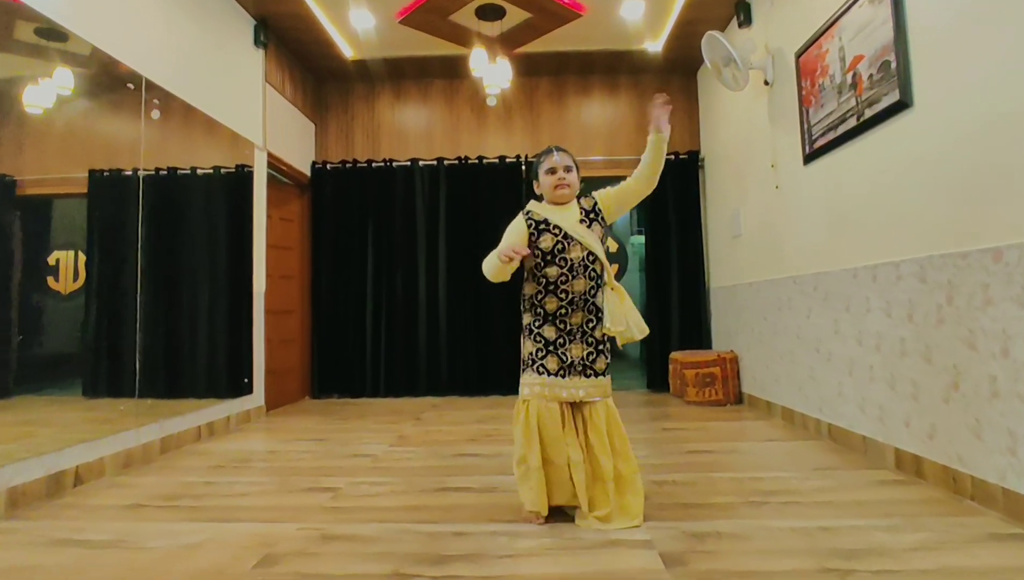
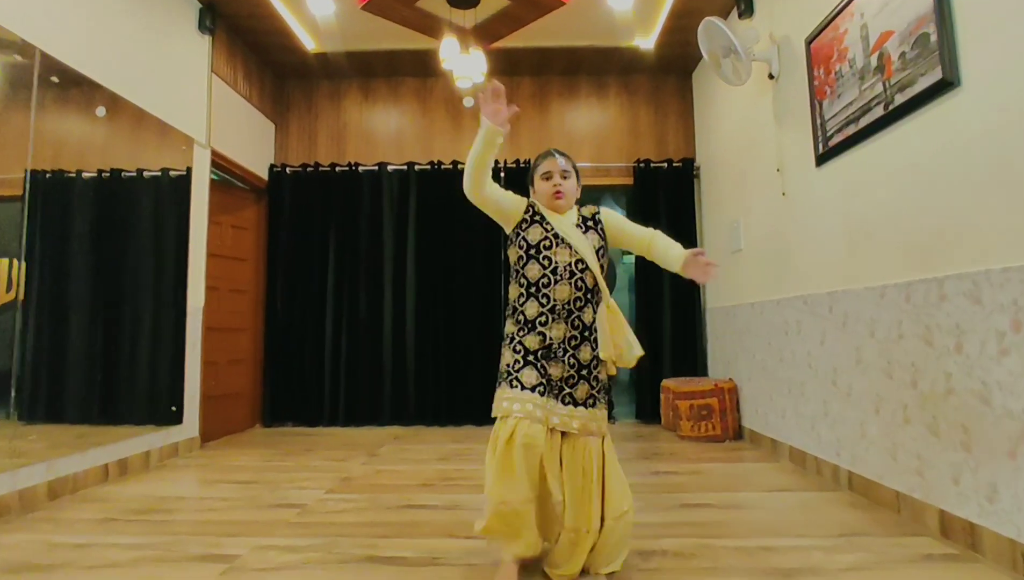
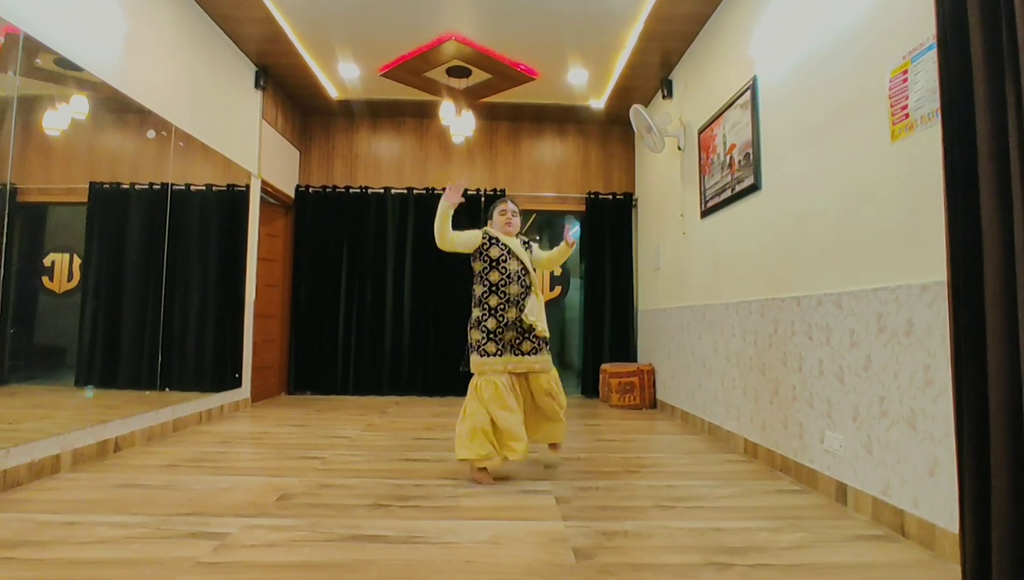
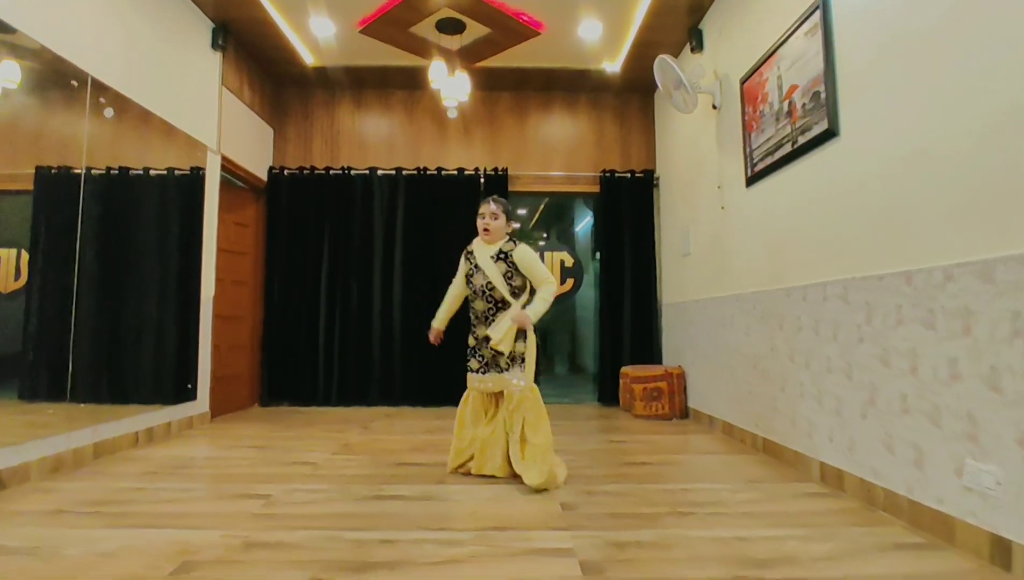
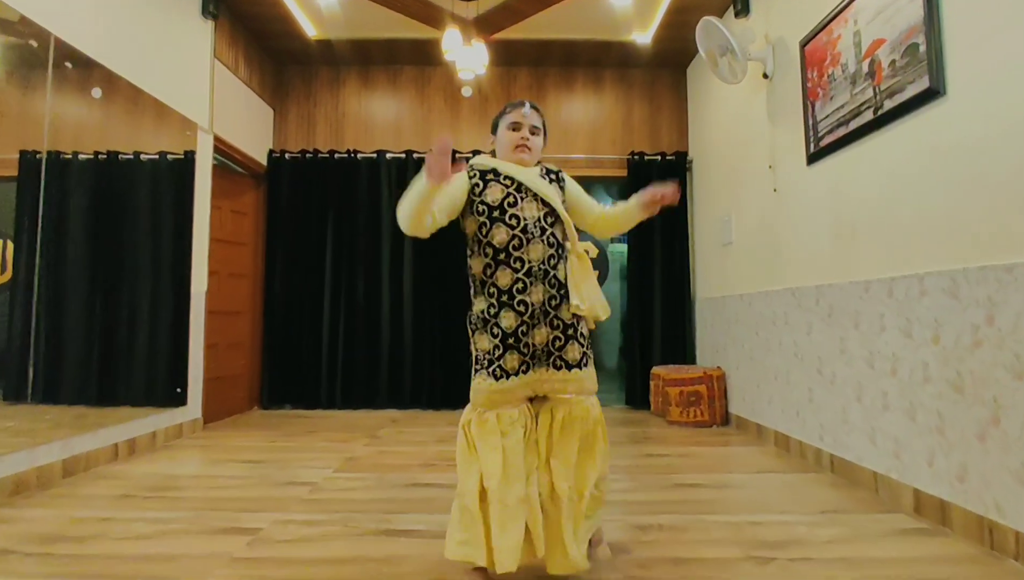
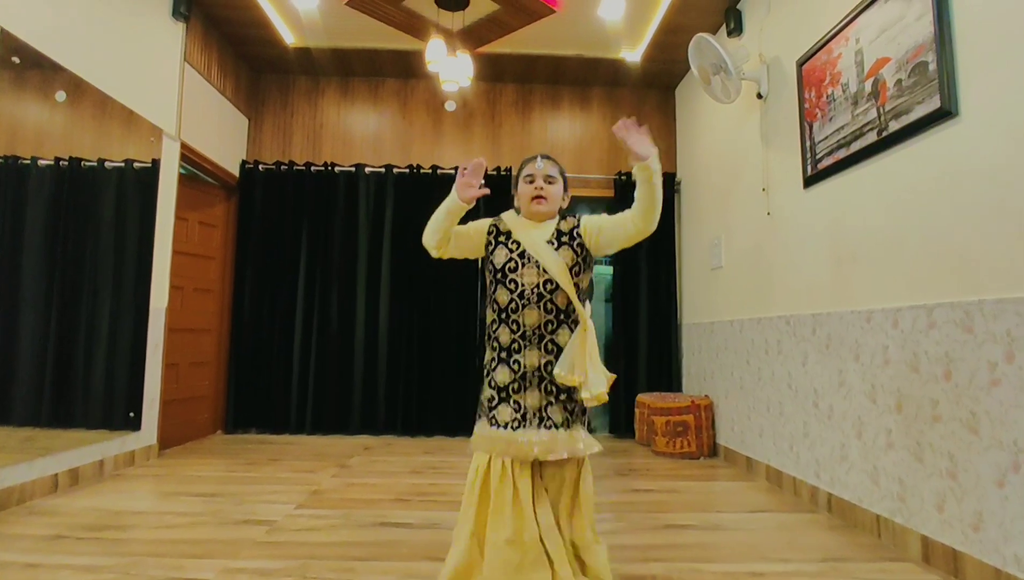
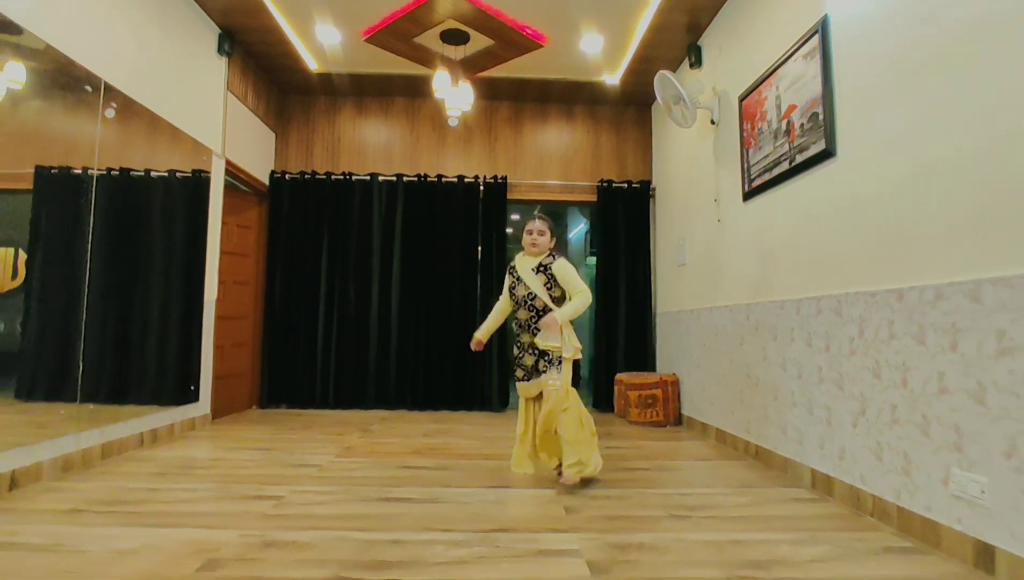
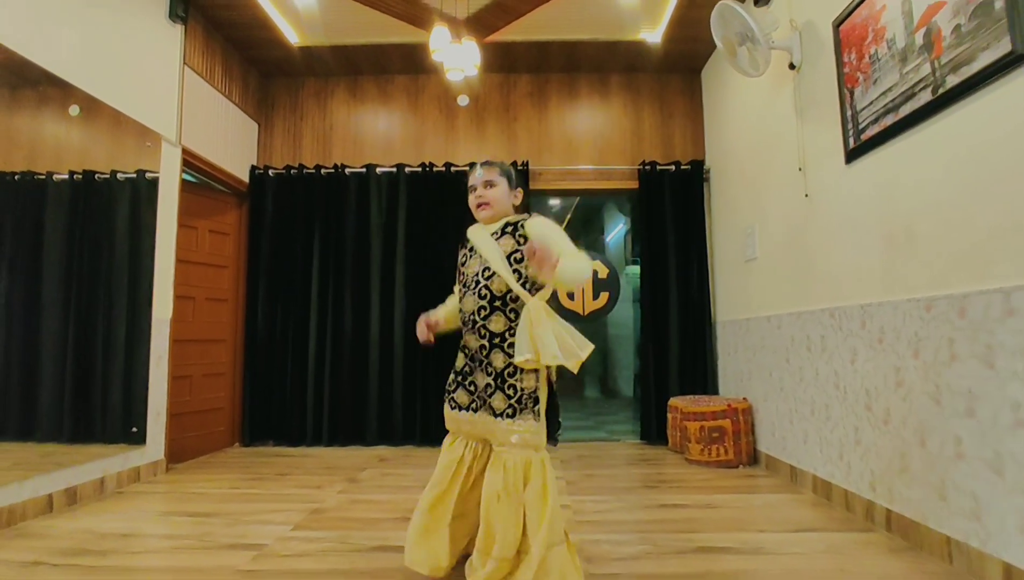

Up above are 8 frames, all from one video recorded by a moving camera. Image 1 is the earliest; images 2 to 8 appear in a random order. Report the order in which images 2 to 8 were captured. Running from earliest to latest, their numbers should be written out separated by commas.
5, 6, 7, 3, 4, 2, 8
